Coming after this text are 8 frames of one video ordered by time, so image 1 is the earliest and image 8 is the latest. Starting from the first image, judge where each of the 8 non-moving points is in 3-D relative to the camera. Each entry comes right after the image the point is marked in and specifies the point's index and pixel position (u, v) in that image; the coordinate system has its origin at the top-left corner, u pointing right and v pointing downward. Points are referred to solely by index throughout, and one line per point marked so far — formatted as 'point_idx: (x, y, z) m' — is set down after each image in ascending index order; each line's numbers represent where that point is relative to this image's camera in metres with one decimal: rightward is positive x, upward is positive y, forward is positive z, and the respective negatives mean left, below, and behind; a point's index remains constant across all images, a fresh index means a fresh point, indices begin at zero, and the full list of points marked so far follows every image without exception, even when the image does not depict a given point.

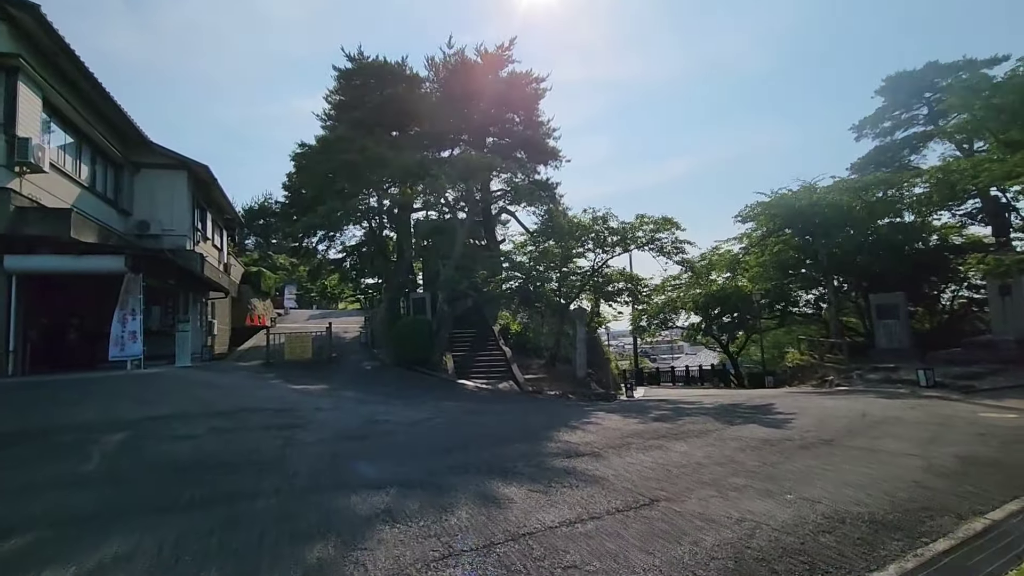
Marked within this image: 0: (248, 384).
0: (-6.0, -2.2, +12.3) m
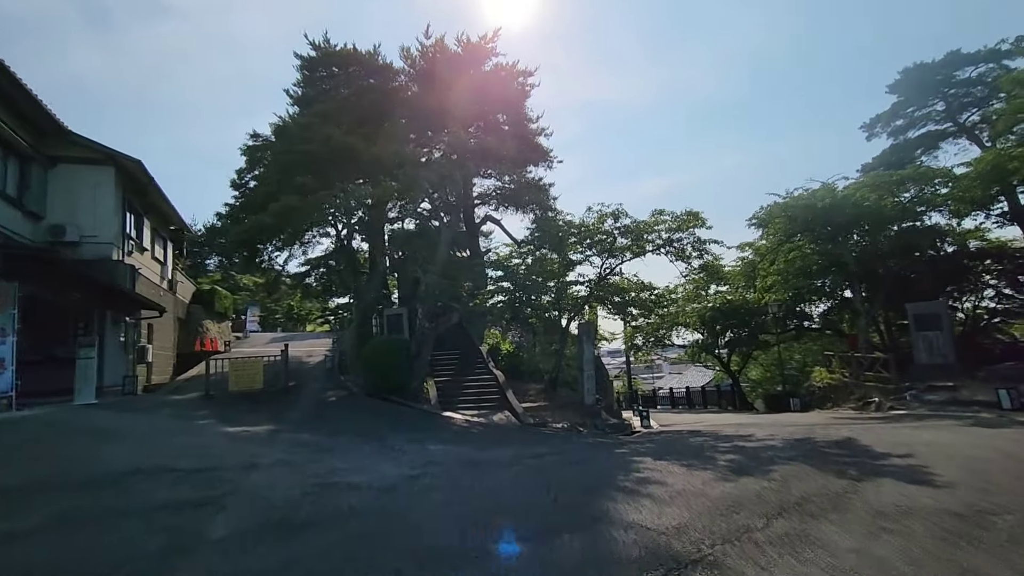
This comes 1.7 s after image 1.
0: (-5.9, -2.4, +9.2) m
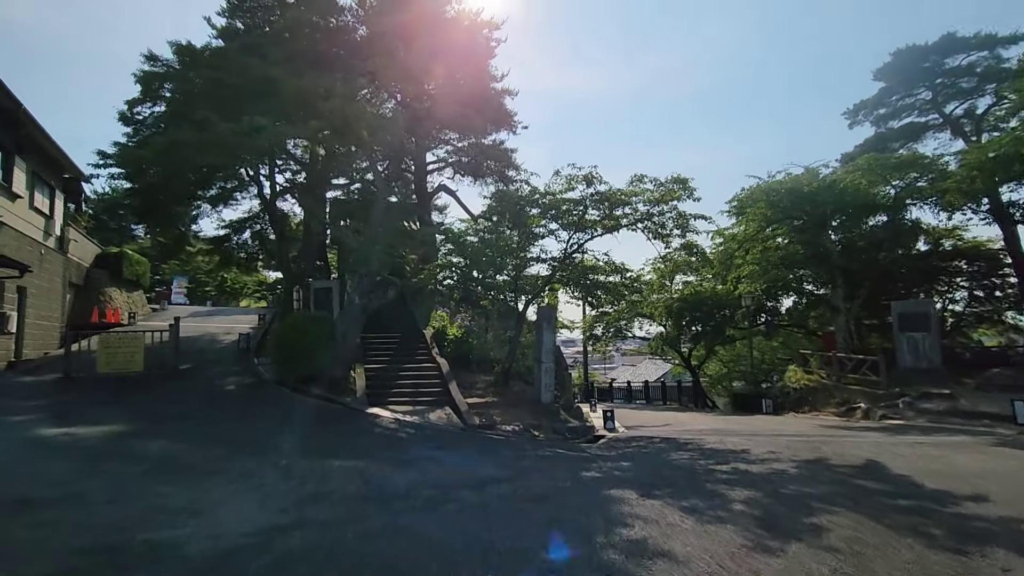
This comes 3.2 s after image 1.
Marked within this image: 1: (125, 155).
0: (-6.7, -1.6, +6.5) m
1: (-8.7, +3.0, +12.2) m
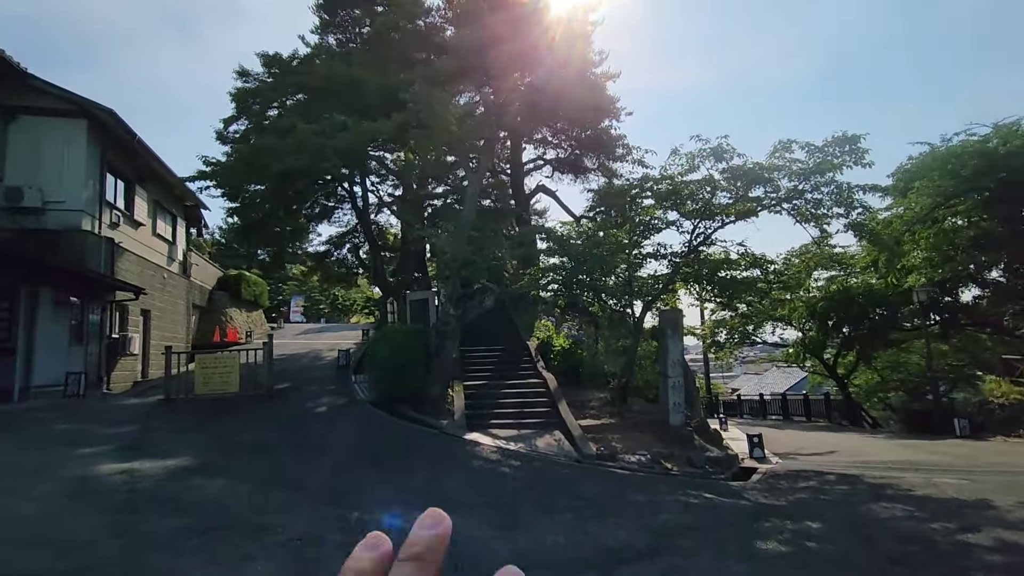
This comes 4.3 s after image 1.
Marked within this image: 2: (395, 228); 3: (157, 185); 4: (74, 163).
0: (-5.4, -1.9, +5.9) m
1: (-6.4, +2.6, +12.0) m
2: (-4.0, +2.1, +18.4) m
3: (-11.6, +3.3, +17.6) m
4: (-10.7, +3.1, +13.1) m
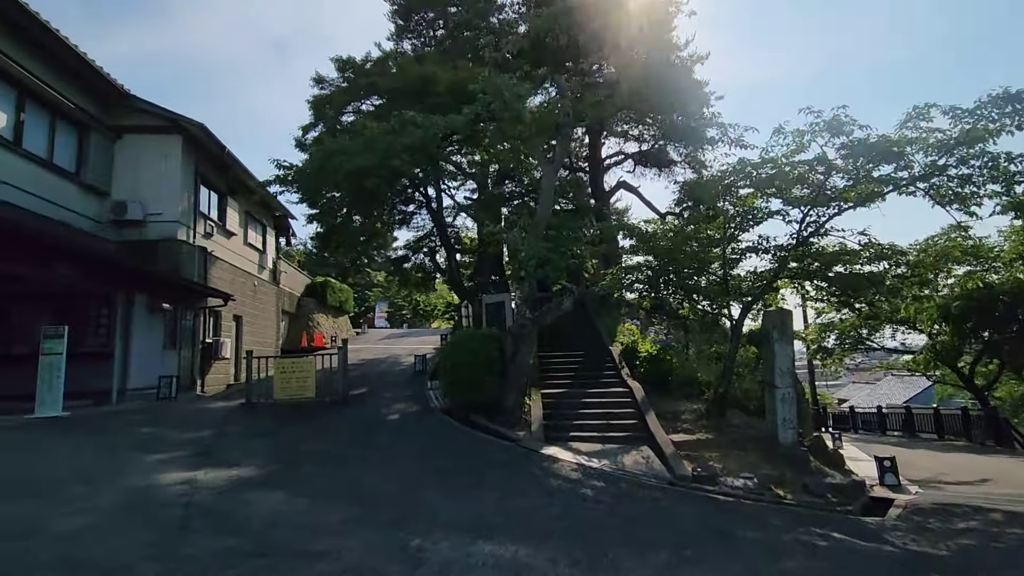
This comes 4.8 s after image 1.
0: (-4.5, -1.9, +5.8) m
1: (-4.7, +2.5, +12.1) m
2: (-1.4, +2.0, +18.0) m
3: (-9.0, +3.1, +18.3) m
4: (-8.8, +2.9, +13.8) m
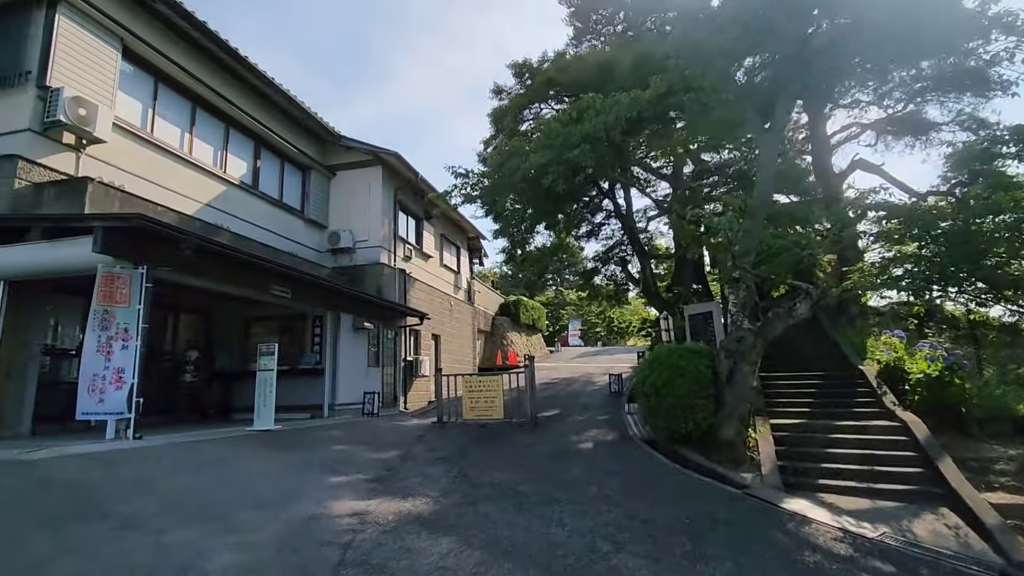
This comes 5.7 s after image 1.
0: (-2.4, -2.1, +5.7) m
1: (-0.6, +2.1, +11.7) m
2: (+4.6, +1.6, +16.2) m
3: (-2.5, +2.4, +19.1) m
4: (-3.8, +2.3, +14.8) m
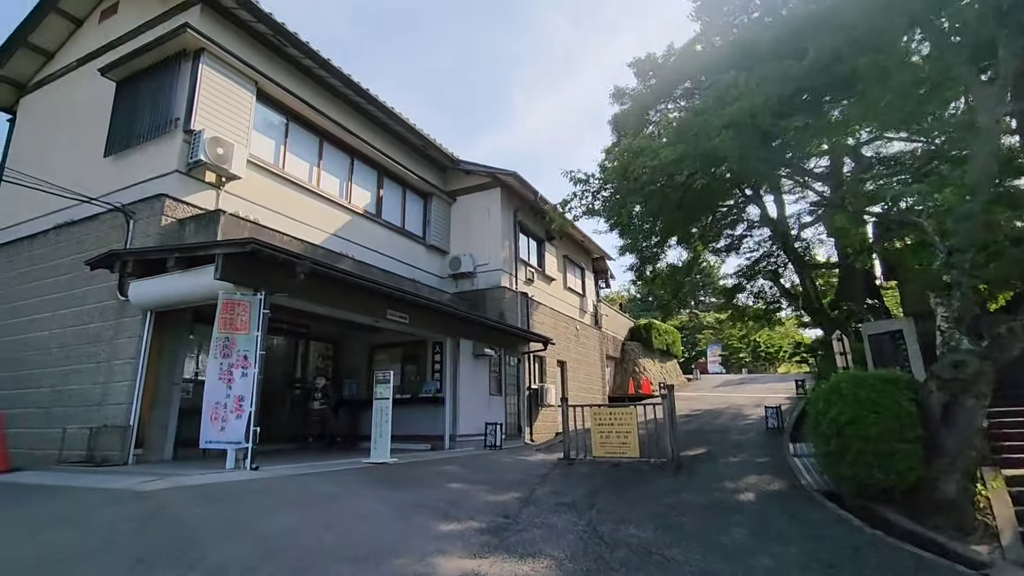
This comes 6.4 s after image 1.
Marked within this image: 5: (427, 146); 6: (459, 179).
0: (-1.2, -2.3, +5.0) m
1: (+1.9, +1.7, +10.7) m
2: (+8.0, +1.2, +13.8) m
3: (+1.8, +1.6, +18.3) m
4: (-0.5, +1.6, +14.4) m
5: (-2.2, +3.7, +13.9) m
6: (-1.5, +3.1, +15.1) m
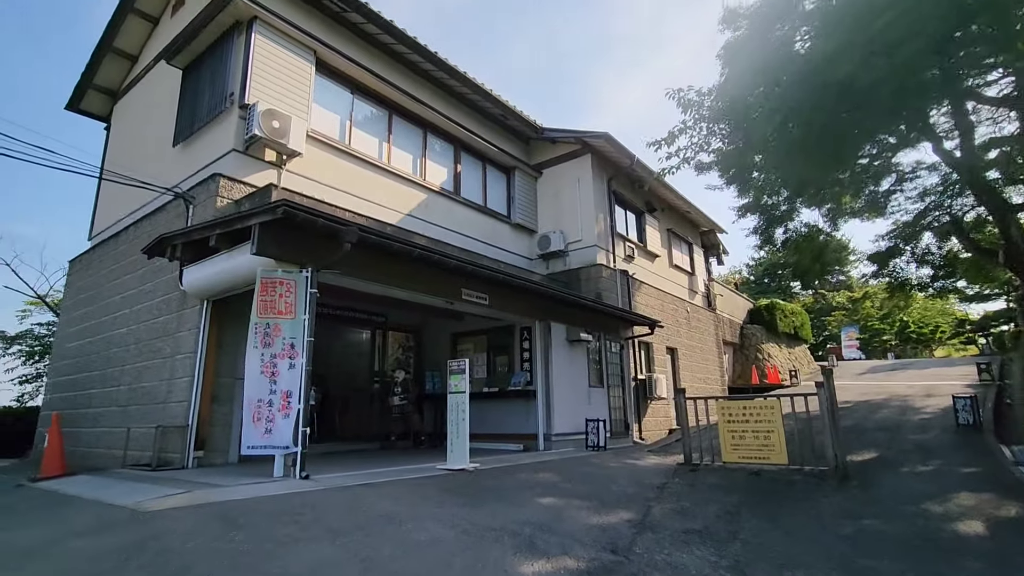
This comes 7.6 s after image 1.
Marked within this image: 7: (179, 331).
0: (-0.5, -1.9, +3.7) m
1: (+3.4, +2.3, +8.7) m
2: (+10.0, +2.1, +10.6) m
3: (+4.7, +2.3, +16.2) m
4: (+1.7, +2.1, +12.7) m
5: (-0.1, +4.1, +12.5) m
6: (+0.8, +3.5, +13.7) m
7: (-4.5, -0.6, +7.3) m
